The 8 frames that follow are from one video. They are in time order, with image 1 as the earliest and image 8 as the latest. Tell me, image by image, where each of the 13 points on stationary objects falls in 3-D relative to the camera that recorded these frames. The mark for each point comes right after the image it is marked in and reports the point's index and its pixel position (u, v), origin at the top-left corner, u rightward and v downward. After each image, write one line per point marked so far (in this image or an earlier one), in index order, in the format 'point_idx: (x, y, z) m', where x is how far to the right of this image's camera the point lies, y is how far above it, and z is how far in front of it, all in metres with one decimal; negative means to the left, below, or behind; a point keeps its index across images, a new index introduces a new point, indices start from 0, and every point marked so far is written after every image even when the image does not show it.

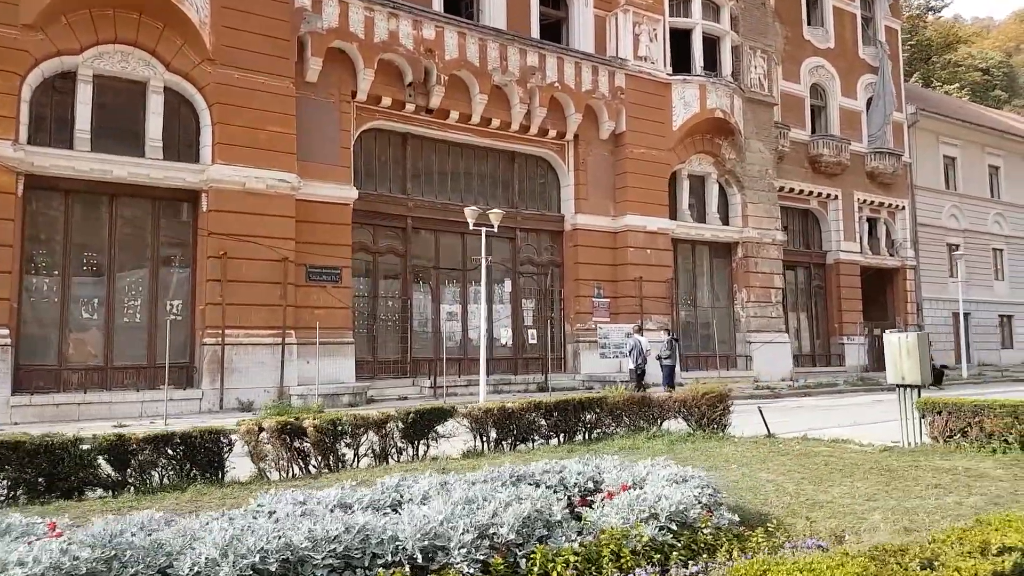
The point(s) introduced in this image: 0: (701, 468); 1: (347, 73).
0: (+2.2, -2.2, +7.5) m
1: (-4.6, +6.0, +17.8) m
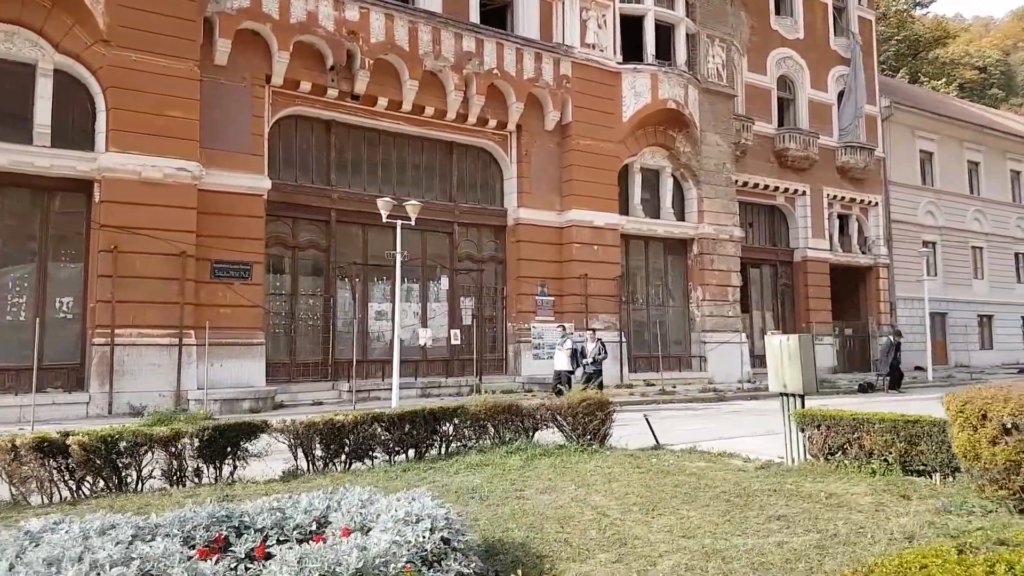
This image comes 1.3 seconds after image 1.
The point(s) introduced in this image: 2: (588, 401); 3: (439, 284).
0: (+0.2, -2.1, +6.5) m
1: (-6.6, +6.1, +16.8) m
2: (+1.1, -1.6, +8.8) m
3: (-2.2, +0.1, +19.2) m
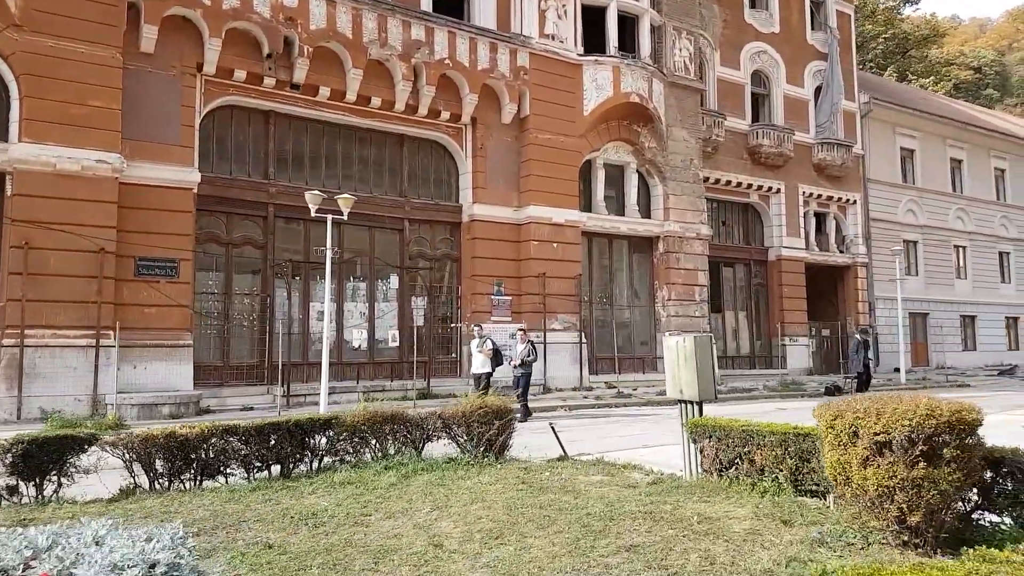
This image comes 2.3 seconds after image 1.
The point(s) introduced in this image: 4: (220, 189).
0: (-1.2, -2.1, +5.7) m
1: (-8.0, +6.1, +16.0) m
2: (-0.3, -1.5, +8.1) m
3: (-3.6, +0.1, +18.4) m
4: (-7.5, +2.6, +16.5) m
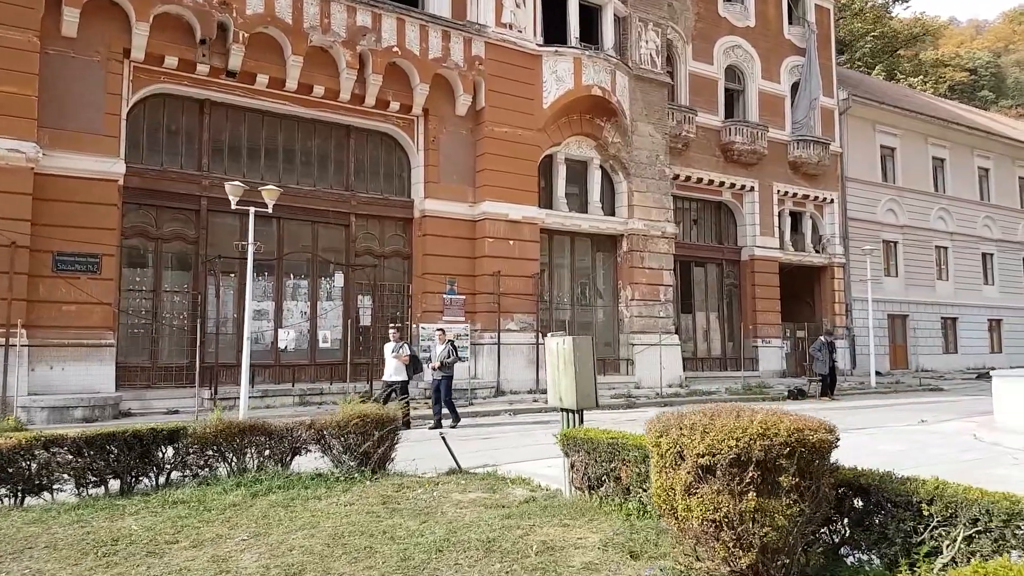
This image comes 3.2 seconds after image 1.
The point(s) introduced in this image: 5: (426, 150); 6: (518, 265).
0: (-2.6, -2.0, +5.0) m
1: (-9.4, +6.2, +15.2) m
2: (-1.7, -1.5, +7.3) m
3: (-5.0, +0.2, +17.7) m
4: (-8.9, +2.6, +15.8) m
5: (-2.5, +4.1, +18.8) m
6: (+0.2, +0.7, +19.6) m
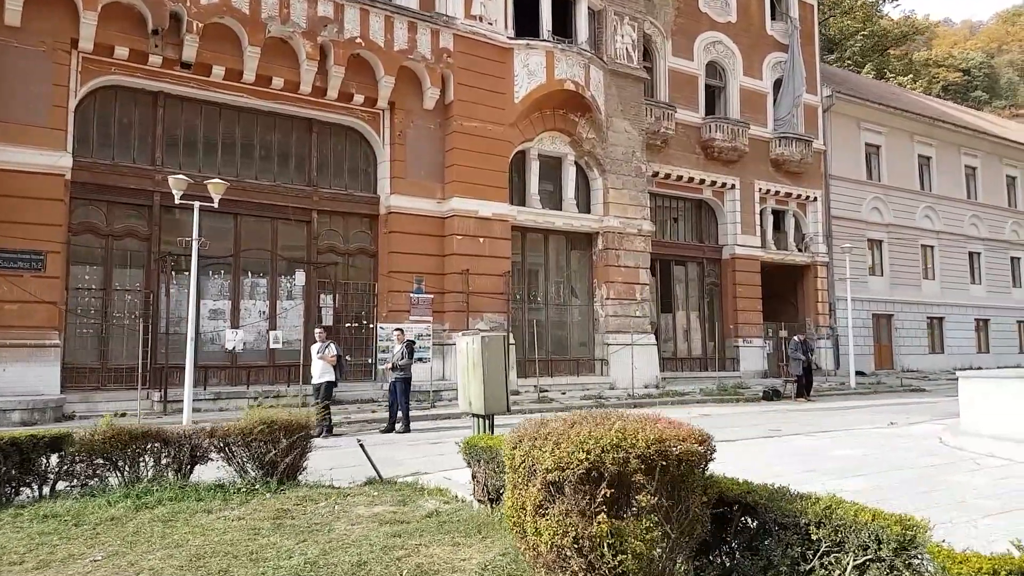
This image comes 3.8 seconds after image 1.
0: (-3.4, -2.0, +4.5) m
1: (-10.3, +6.2, +14.7) m
2: (-2.6, -1.4, +6.9) m
3: (-5.9, +0.2, +17.2) m
4: (-9.8, +2.7, +15.3) m
5: (-3.5, +4.1, +18.3) m
6: (-0.7, +0.7, +19.2) m
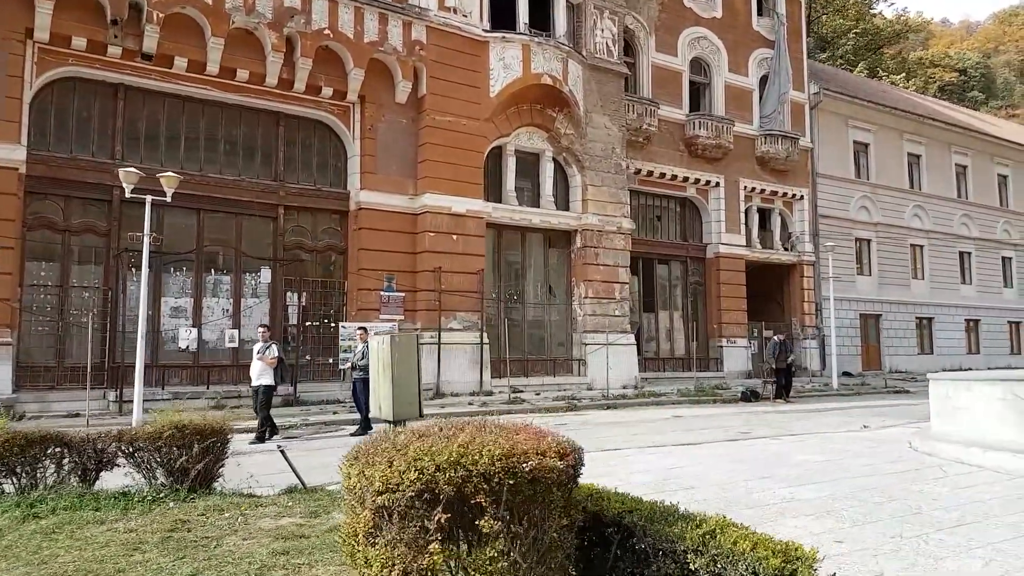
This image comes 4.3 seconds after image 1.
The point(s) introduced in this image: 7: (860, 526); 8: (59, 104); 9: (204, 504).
0: (-4.2, -1.9, +4.1) m
1: (-11.0, +6.3, +14.3) m
2: (-3.3, -1.4, +6.5) m
3: (-6.7, +0.3, +16.8) m
4: (-10.6, +2.7, +14.8) m
5: (-4.2, +4.2, +17.9) m
6: (-1.5, +0.8, +18.8) m
7: (+3.2, -2.2, +5.9) m
8: (-10.8, +4.4, +15.1) m
9: (-2.9, -2.0, +6.1) m
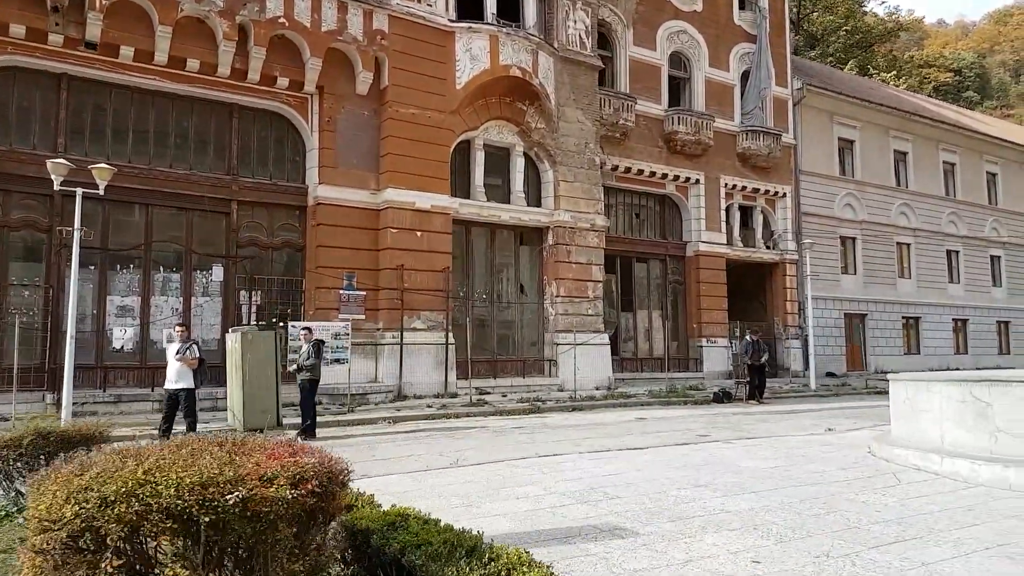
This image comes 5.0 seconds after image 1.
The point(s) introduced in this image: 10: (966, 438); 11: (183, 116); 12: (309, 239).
0: (-5.1, -1.9, +3.5) m
1: (-12.0, +6.3, +13.7) m
2: (-4.2, -1.3, +5.9) m
3: (-7.7, +0.3, +16.2) m
4: (-11.5, +2.8, +14.2) m
5: (-5.2, +4.2, +17.3) m
6: (-2.4, +0.8, +18.2) m
7: (+2.3, -2.1, +5.3) m
8: (-11.7, +4.4, +14.5) m
9: (-3.8, -2.0, +5.5) m
10: (+5.6, -1.8, +7.9) m
11: (-8.4, +4.4, +16.3) m
12: (-5.5, +1.3, +17.2) m
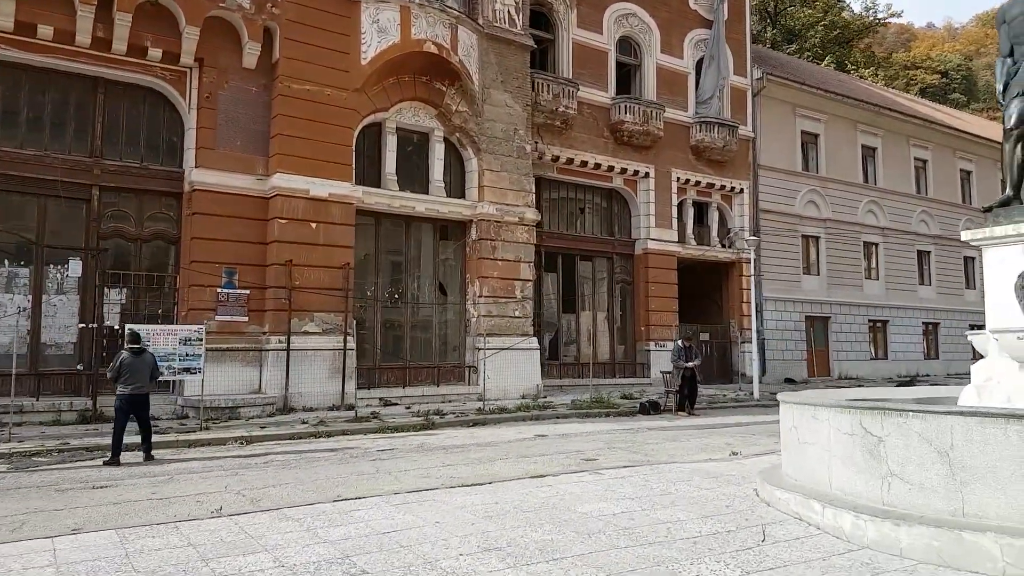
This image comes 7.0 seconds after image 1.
0: (-7.3, -1.8, +1.7) m
1: (-14.3, +6.5, +11.8) m
2: (-6.5, -1.3, +4.1) m
3: (-10.0, +0.4, +14.3) m
4: (-13.8, +2.9, +12.3) m
5: (-7.5, +4.3, +15.5) m
6: (-4.8, +0.9, +16.4) m
7: (0.0, -2.1, +3.6) m
8: (-14.0, +4.5, +12.6) m
9: (-6.1, -1.9, +3.7) m
10: (+3.3, -1.9, +6.2) m
11: (-10.7, +4.5, +14.4) m
12: (-7.8, +1.4, +15.4) m
